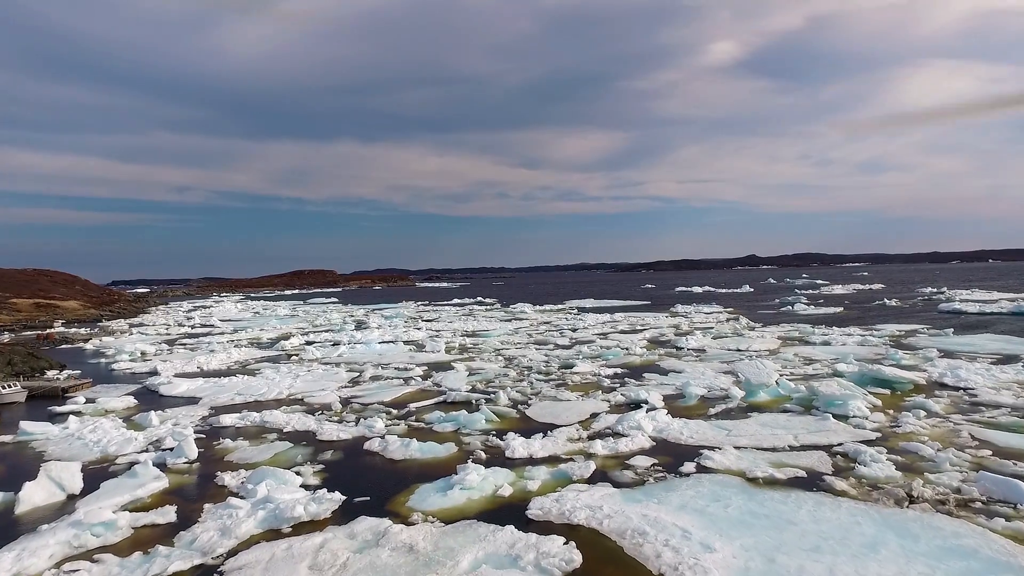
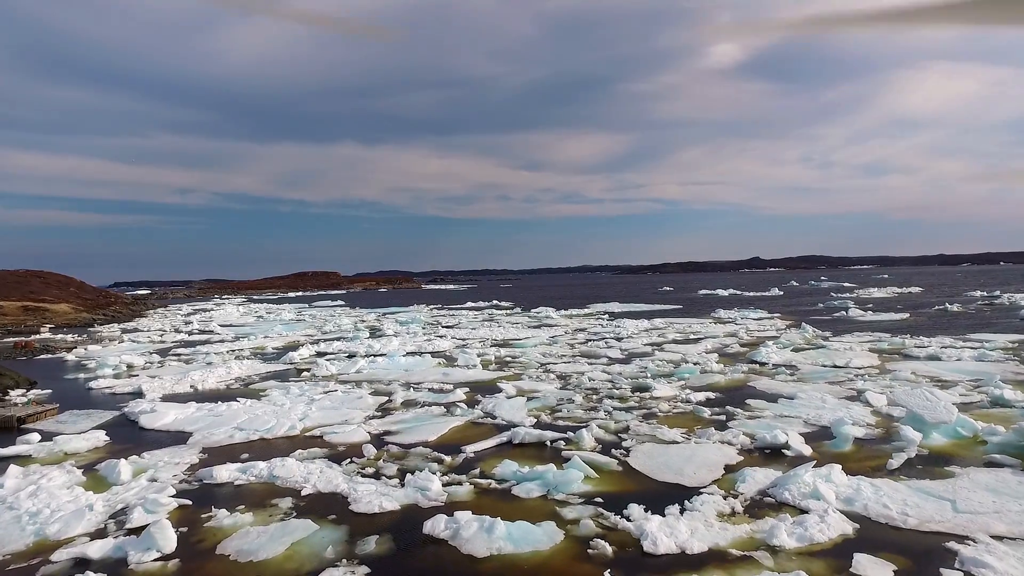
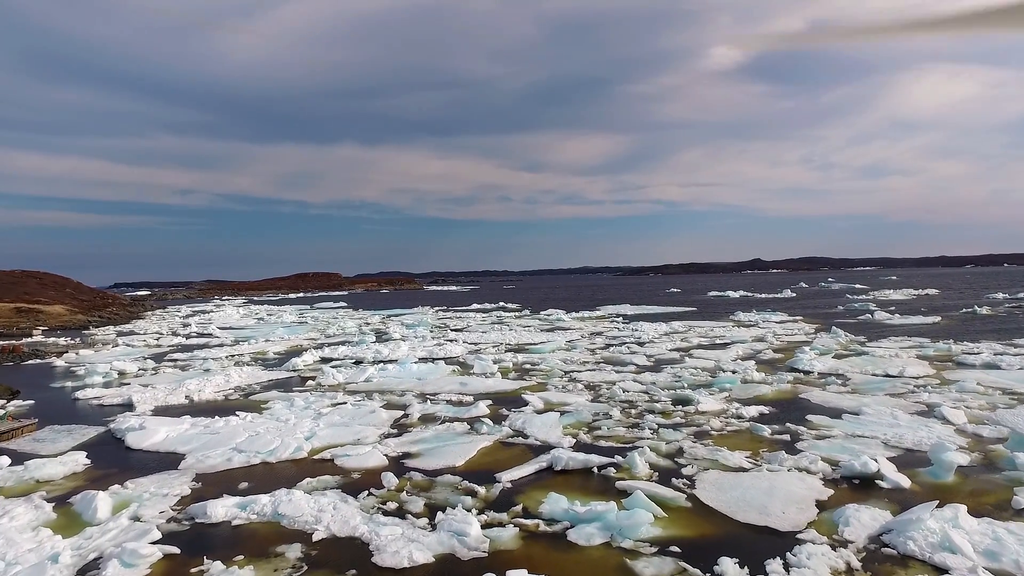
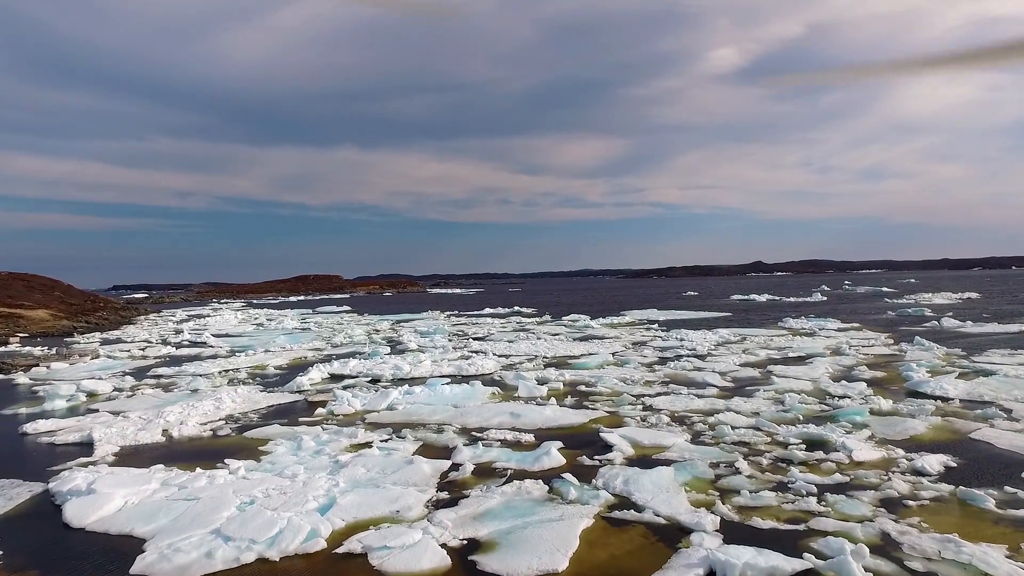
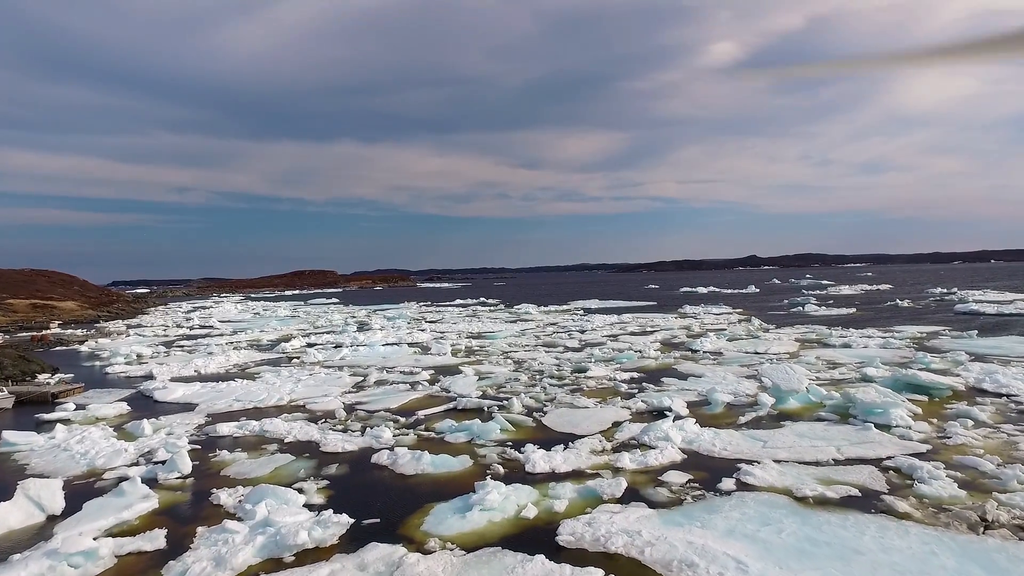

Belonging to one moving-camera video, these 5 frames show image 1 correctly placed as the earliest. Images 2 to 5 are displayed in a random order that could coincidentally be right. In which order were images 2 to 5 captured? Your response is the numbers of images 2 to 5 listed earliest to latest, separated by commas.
5, 2, 3, 4
